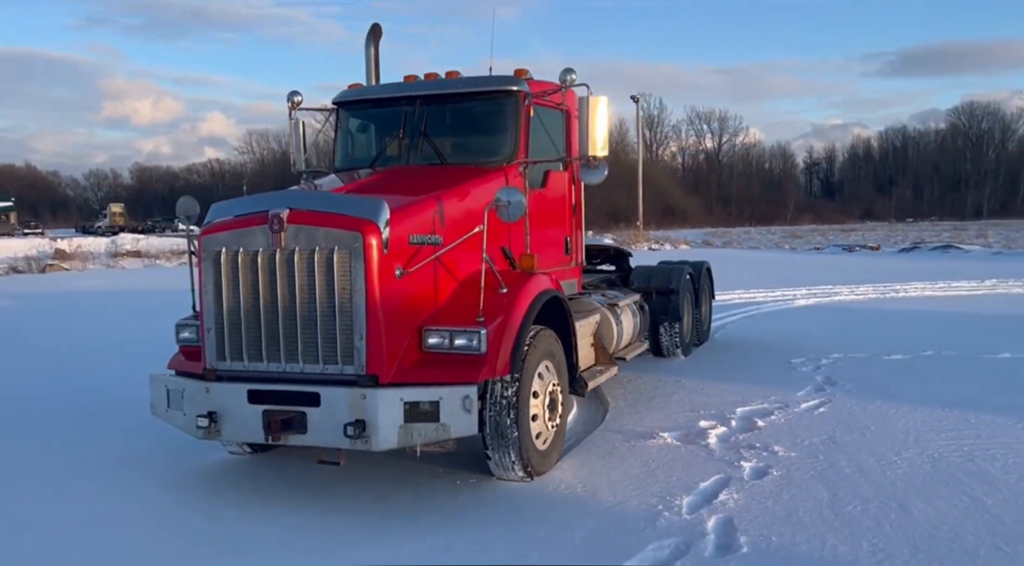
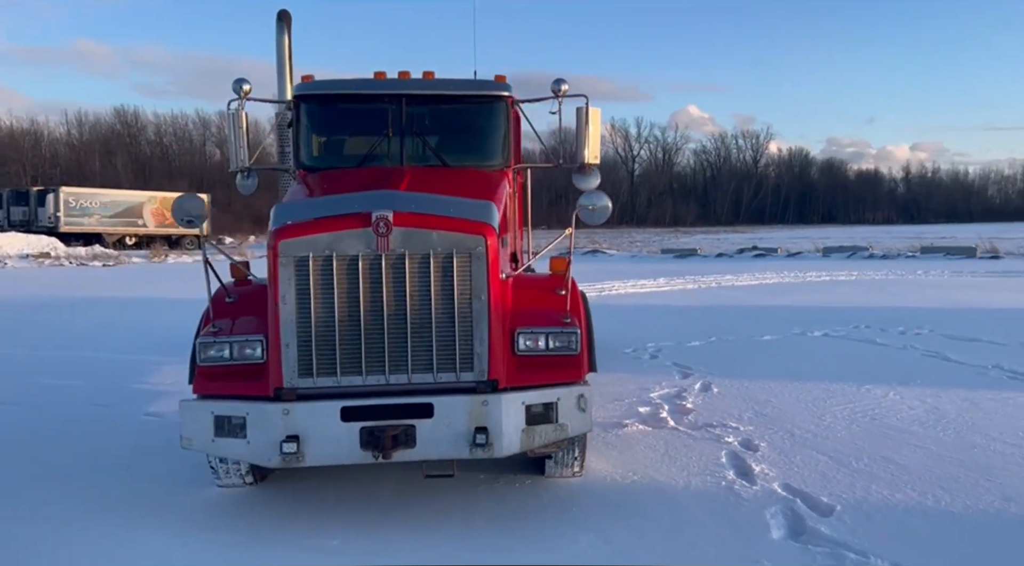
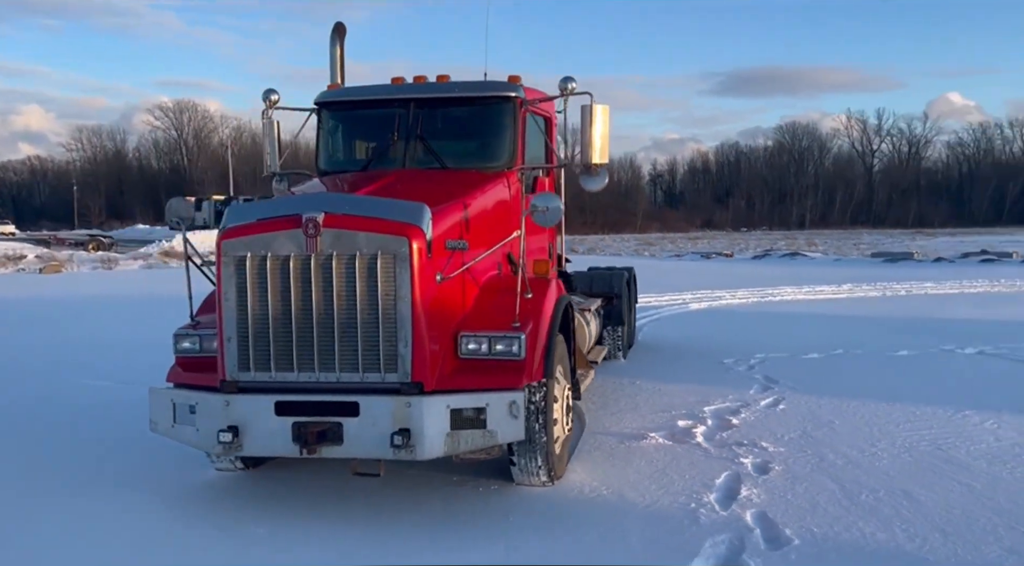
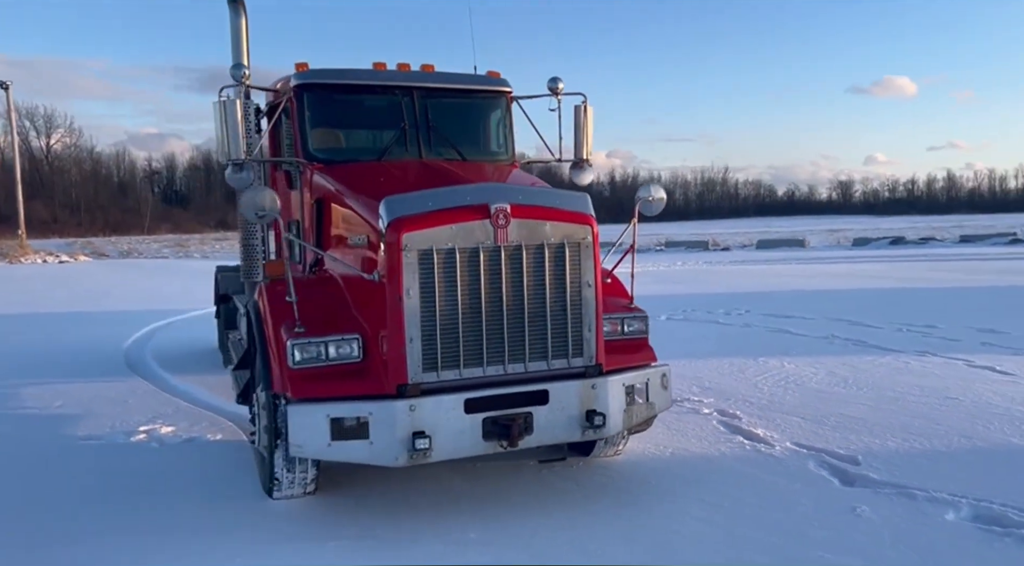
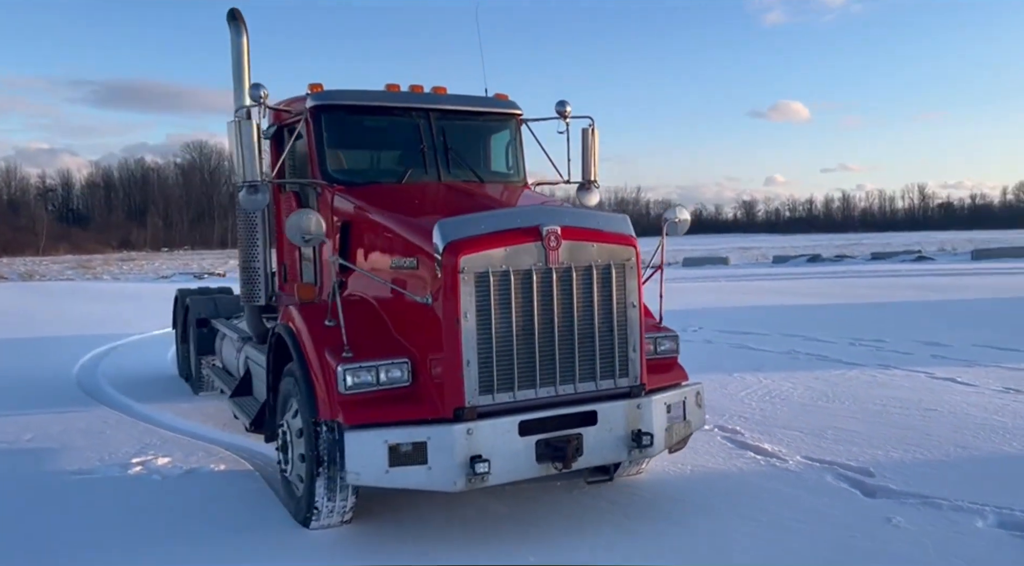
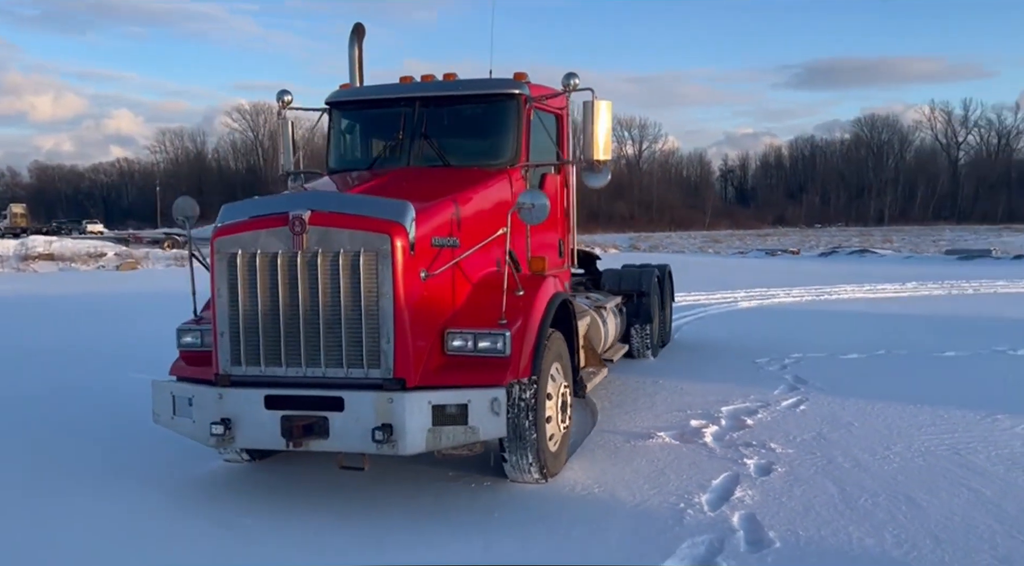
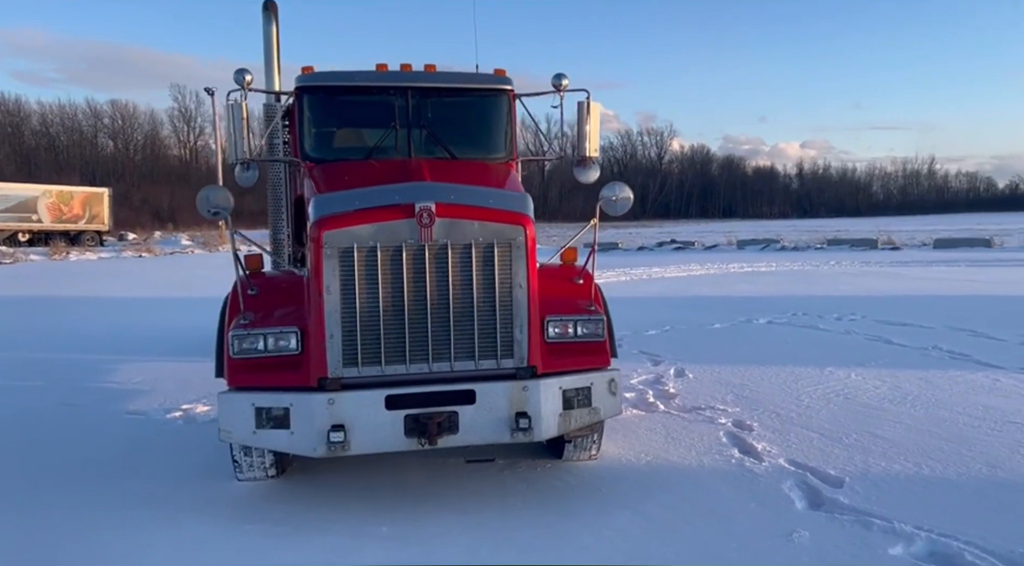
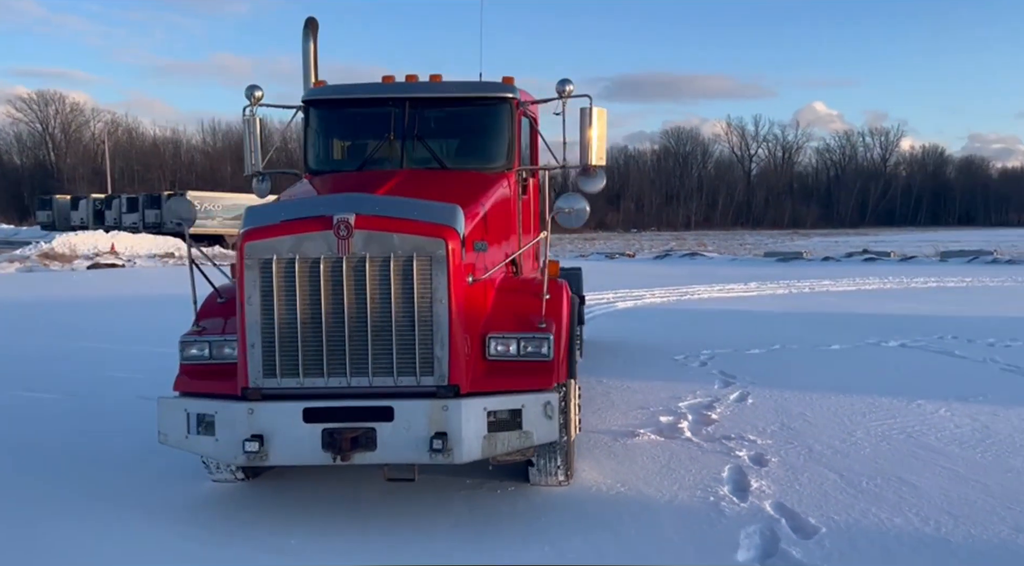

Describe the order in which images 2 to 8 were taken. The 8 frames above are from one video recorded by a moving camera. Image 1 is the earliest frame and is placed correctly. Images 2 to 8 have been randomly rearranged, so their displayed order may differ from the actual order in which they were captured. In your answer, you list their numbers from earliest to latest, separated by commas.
6, 3, 8, 2, 7, 4, 5
